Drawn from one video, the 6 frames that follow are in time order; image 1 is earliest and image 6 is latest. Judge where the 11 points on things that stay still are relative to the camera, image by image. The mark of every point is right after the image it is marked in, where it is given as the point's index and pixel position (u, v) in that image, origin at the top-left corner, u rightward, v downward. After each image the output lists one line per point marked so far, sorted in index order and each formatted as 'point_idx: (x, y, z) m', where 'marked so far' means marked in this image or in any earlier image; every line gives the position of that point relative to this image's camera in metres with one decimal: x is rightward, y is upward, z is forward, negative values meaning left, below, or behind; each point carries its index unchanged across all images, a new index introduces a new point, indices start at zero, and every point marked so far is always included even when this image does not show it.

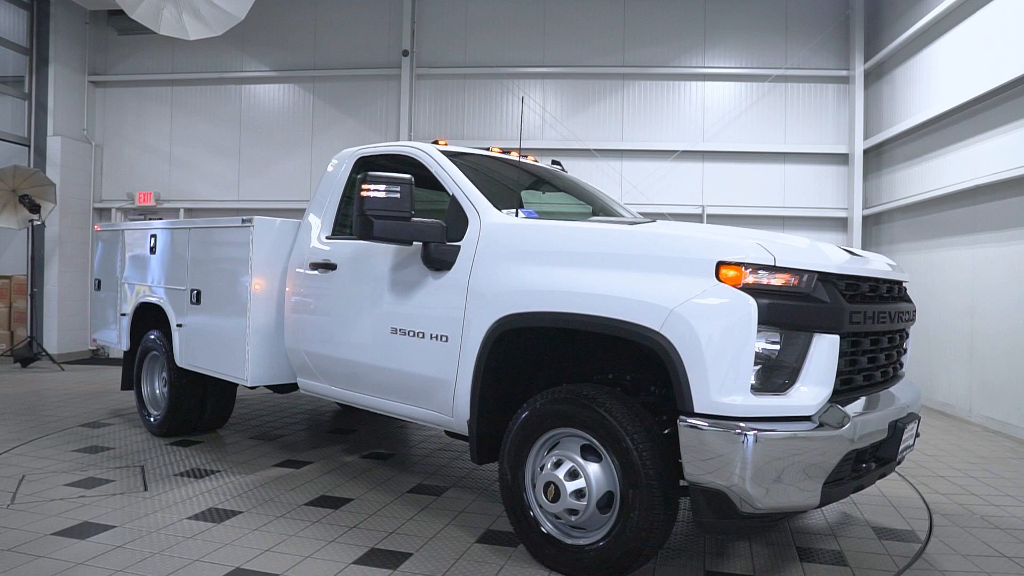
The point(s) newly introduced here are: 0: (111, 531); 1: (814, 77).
0: (-2.0, -1.2, +3.5) m
1: (+4.5, +3.2, +10.3) m
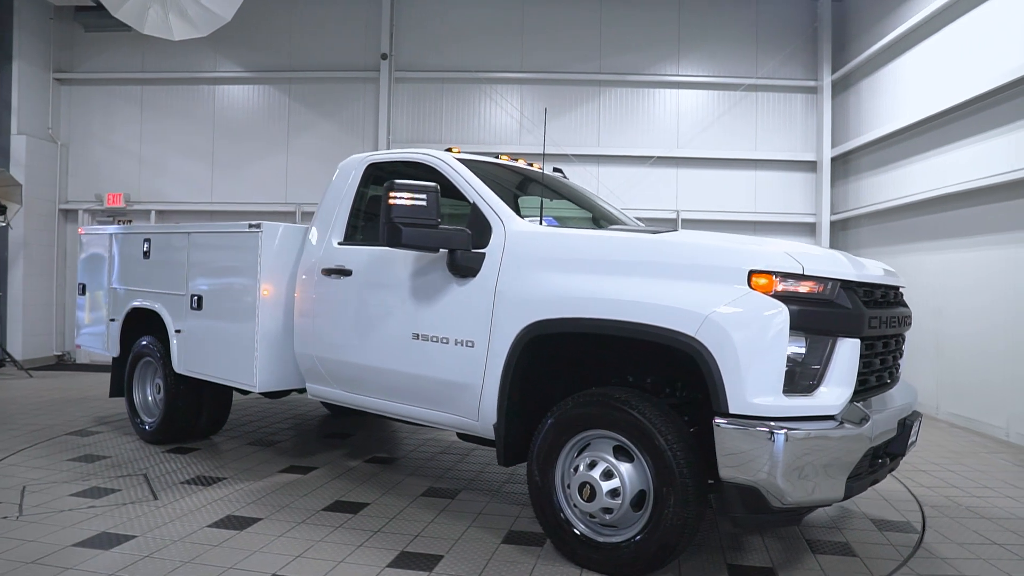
0: (-1.9, -1.3, +3.5) m
1: (+4.2, +3.1, +10.7) m
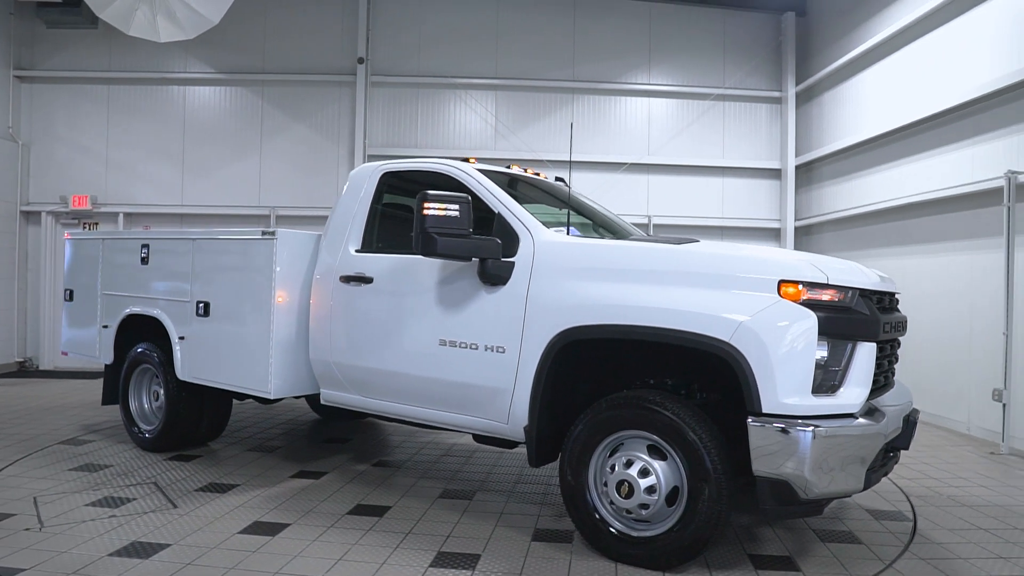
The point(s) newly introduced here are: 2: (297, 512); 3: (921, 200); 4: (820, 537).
0: (-1.7, -1.3, +3.5) m
1: (+3.8, +3.1, +11.2) m
2: (-1.3, -1.3, +4.1) m
3: (+4.6, +1.0, +7.8) m
4: (+1.7, -1.4, +3.9) m
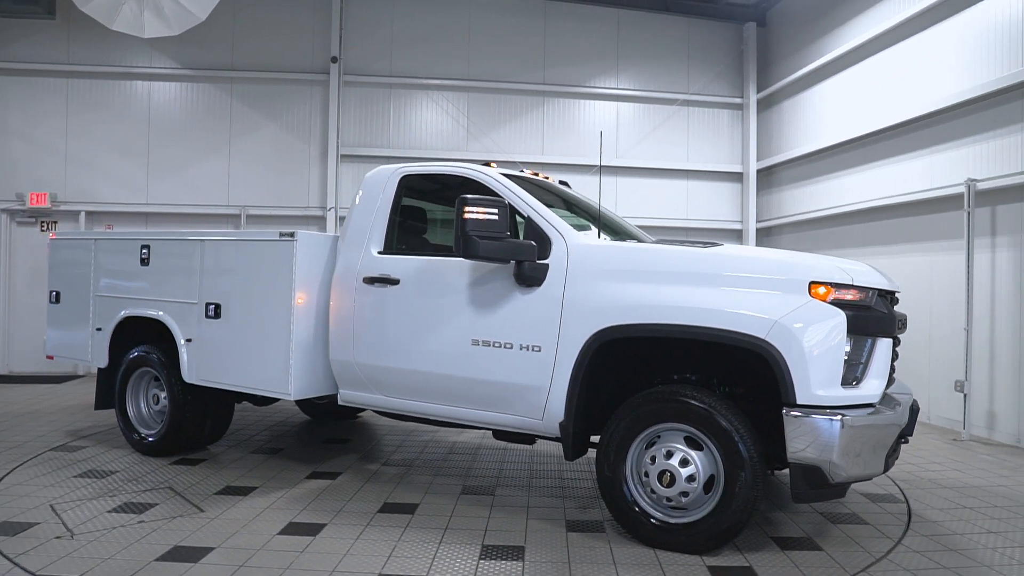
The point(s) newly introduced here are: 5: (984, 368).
0: (-1.5, -1.3, +3.5) m
1: (+3.3, +3.1, +11.6) m
2: (-1.1, -1.3, +4.2) m
3: (+4.4, +1.0, +8.3) m
4: (+1.9, -1.4, +4.2) m
5: (+4.6, -0.8, +6.7) m
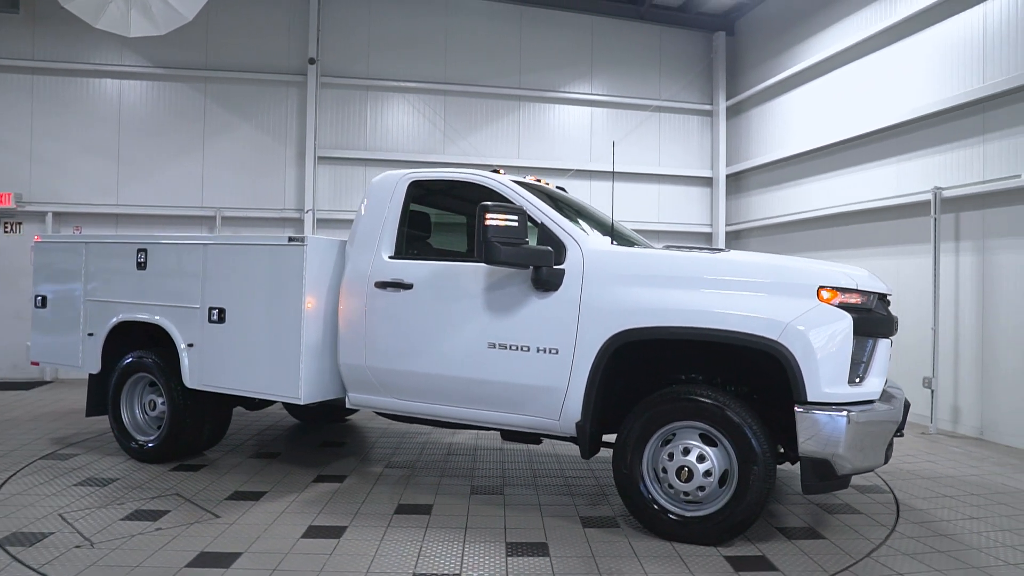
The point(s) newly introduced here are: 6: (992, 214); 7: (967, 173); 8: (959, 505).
0: (-1.4, -1.4, +3.5) m
1: (+2.9, +3.1, +11.9) m
2: (-1.0, -1.4, +4.2) m
3: (+4.2, +1.0, +8.7) m
4: (+2.0, -1.4, +4.4) m
5: (+4.5, -0.8, +7.1) m
6: (+4.6, +0.7, +6.7) m
7: (+4.5, +1.2, +6.9) m
8: (+2.9, -1.4, +4.5) m
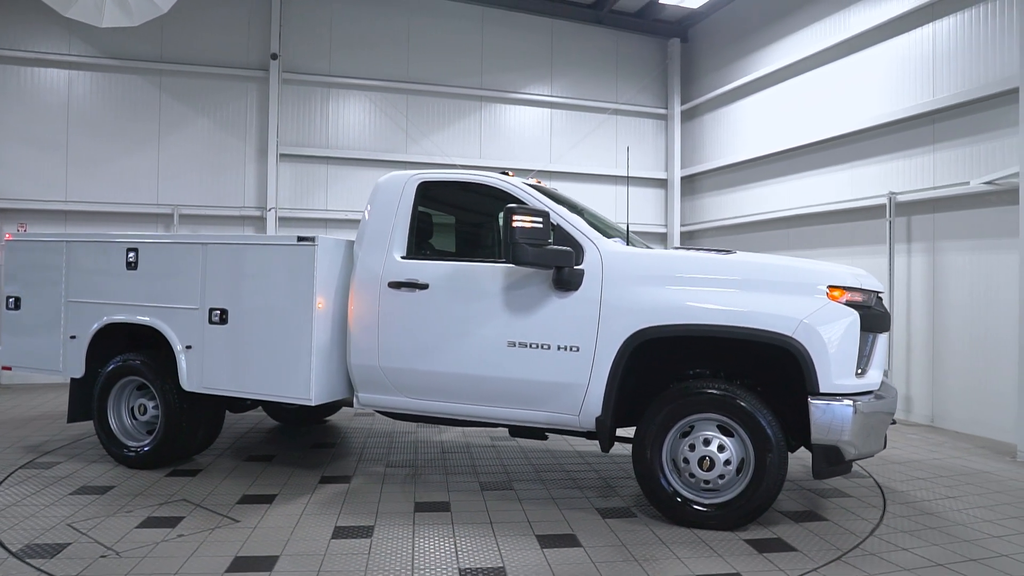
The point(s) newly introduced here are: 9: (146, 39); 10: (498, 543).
0: (-1.2, -1.4, +3.5) m
1: (+2.3, +3.1, +12.3) m
2: (-0.9, -1.4, +4.2) m
3: (+3.9, +1.0, +9.2) m
4: (+2.1, -1.4, +4.7) m
5: (+4.3, -0.8, +7.6) m
6: (+4.5, +0.7, +7.2) m
7: (+4.4, +1.2, +7.5) m
8: (+3.0, -1.4, +5.0) m
9: (-5.2, +3.6, +9.9) m
10: (-0.1, -1.4, +3.7) m
